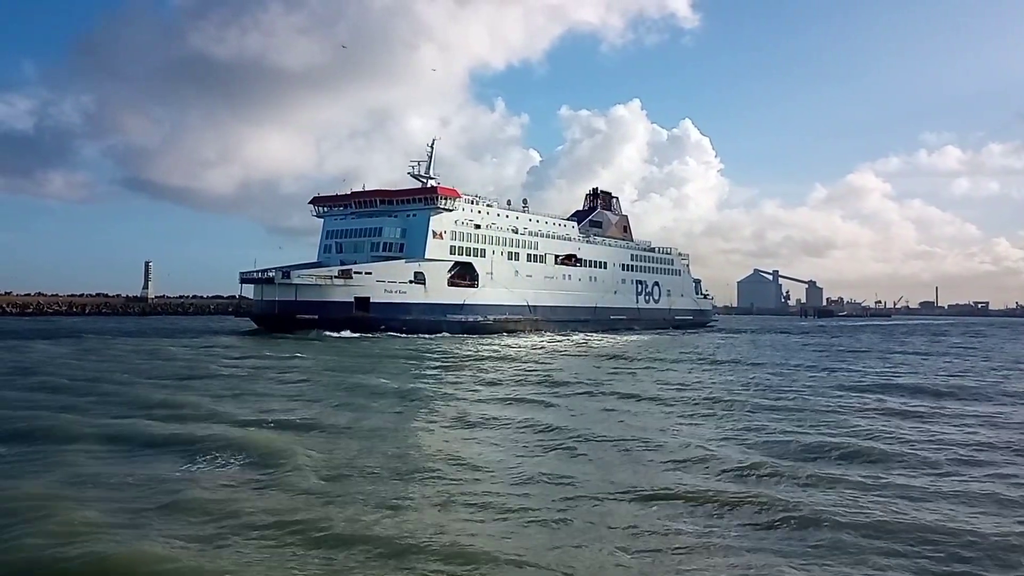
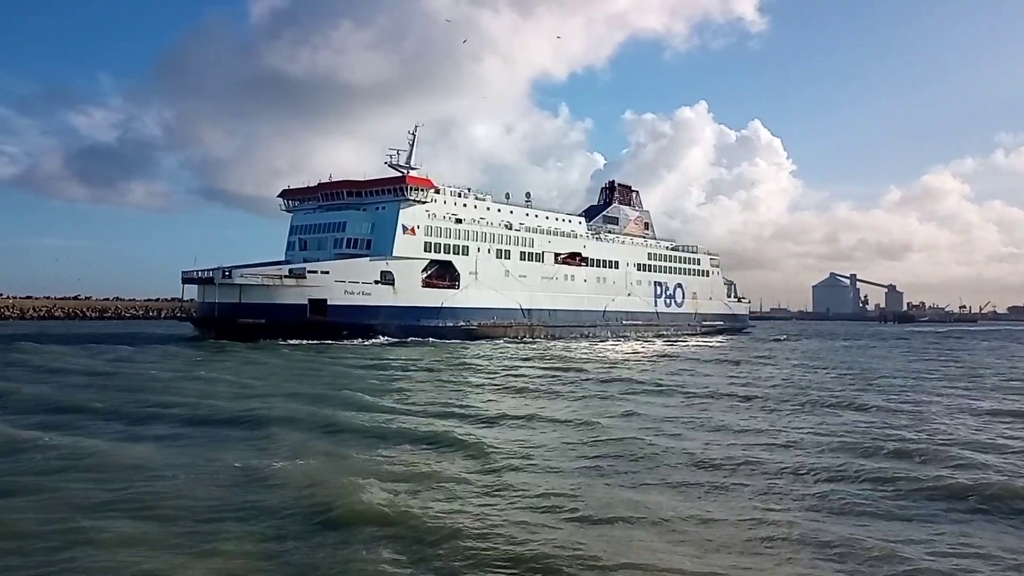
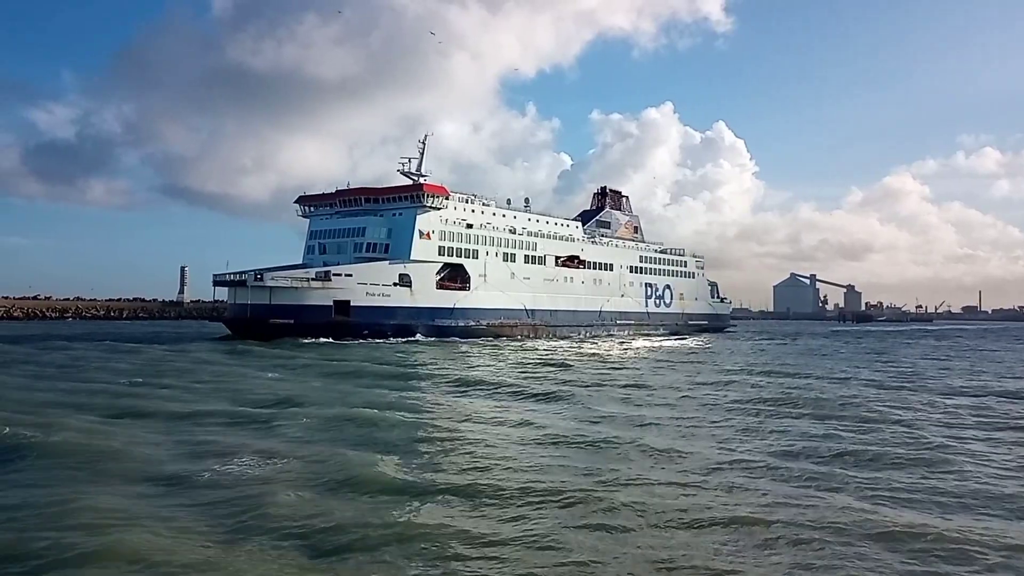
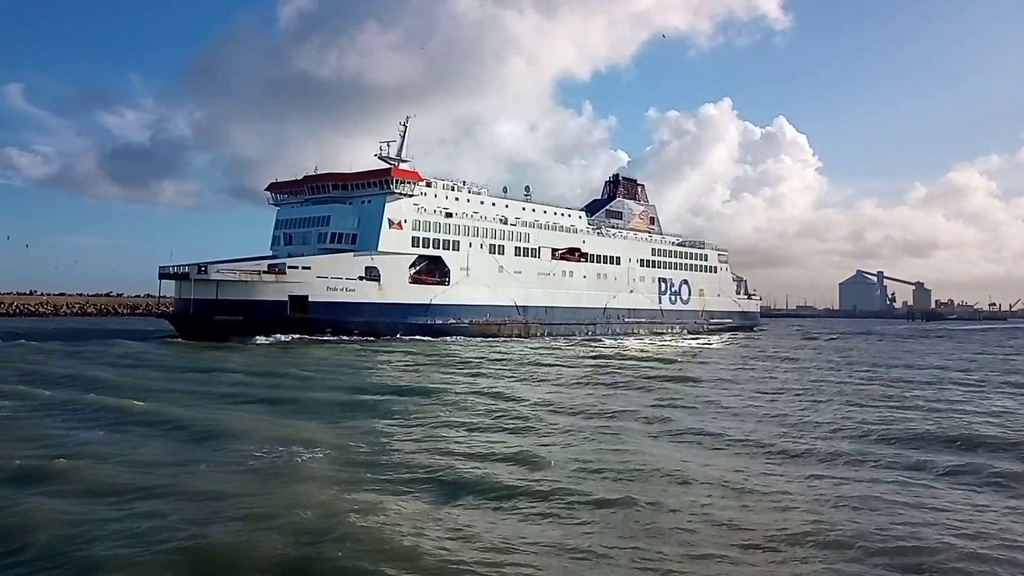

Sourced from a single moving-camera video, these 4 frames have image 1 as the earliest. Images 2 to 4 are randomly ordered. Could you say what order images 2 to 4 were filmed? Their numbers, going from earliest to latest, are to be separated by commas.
3, 2, 4
